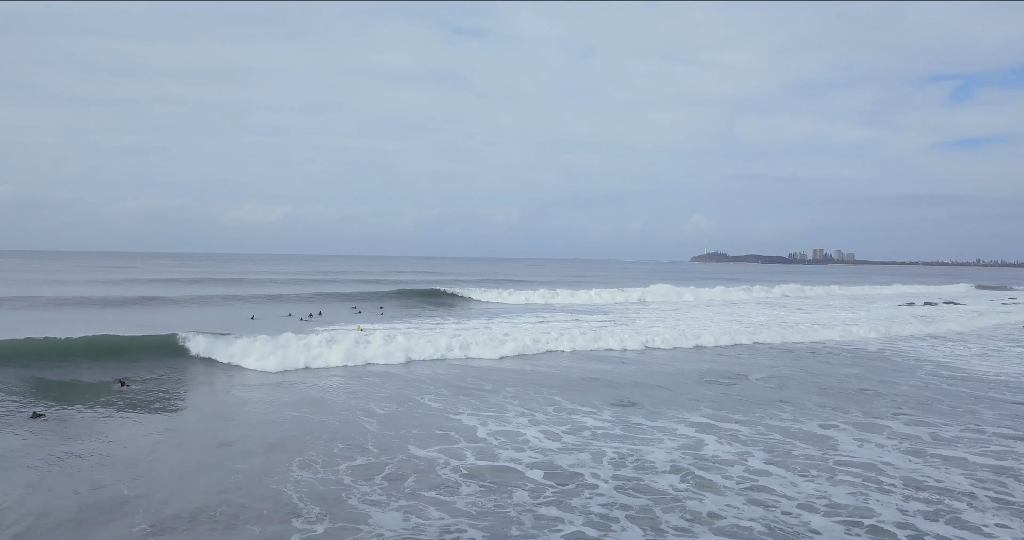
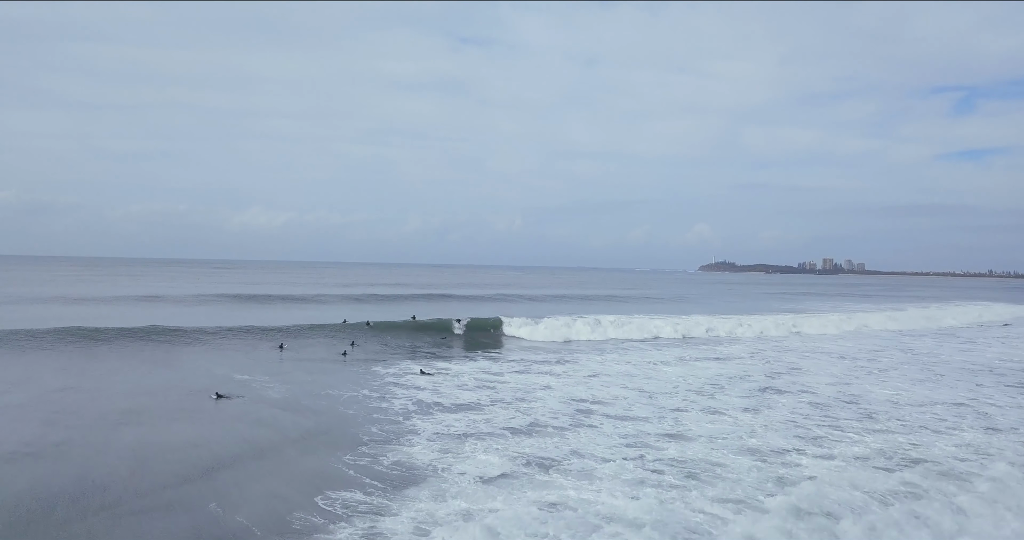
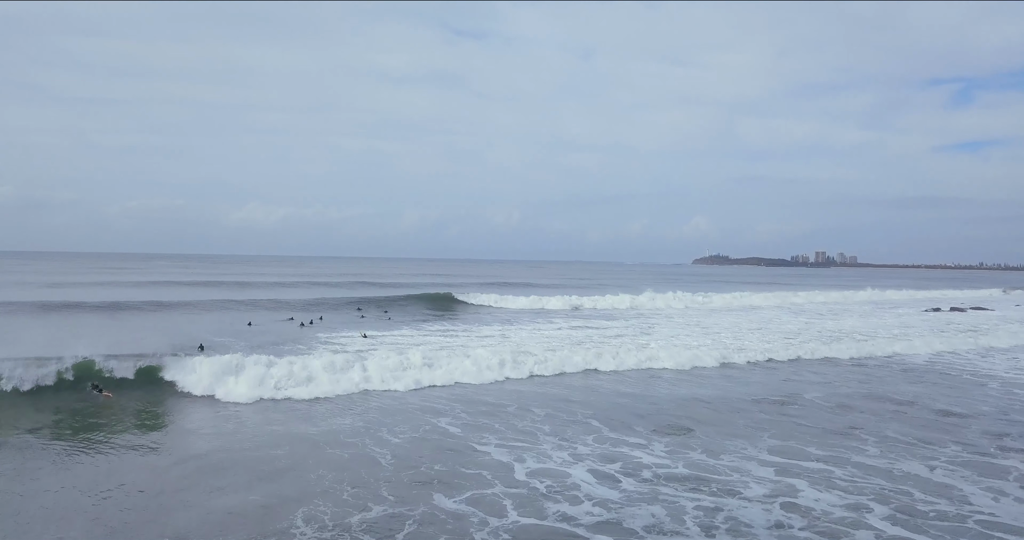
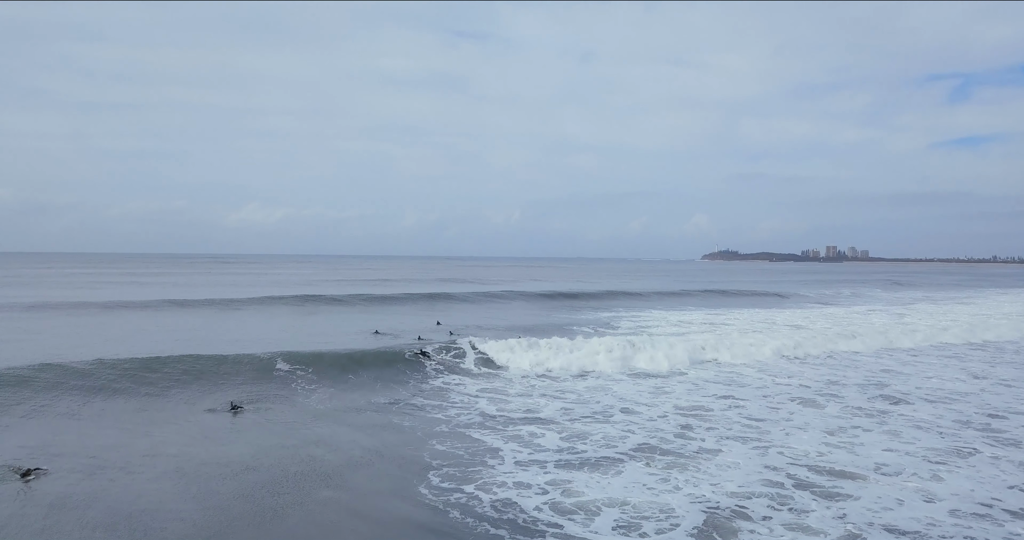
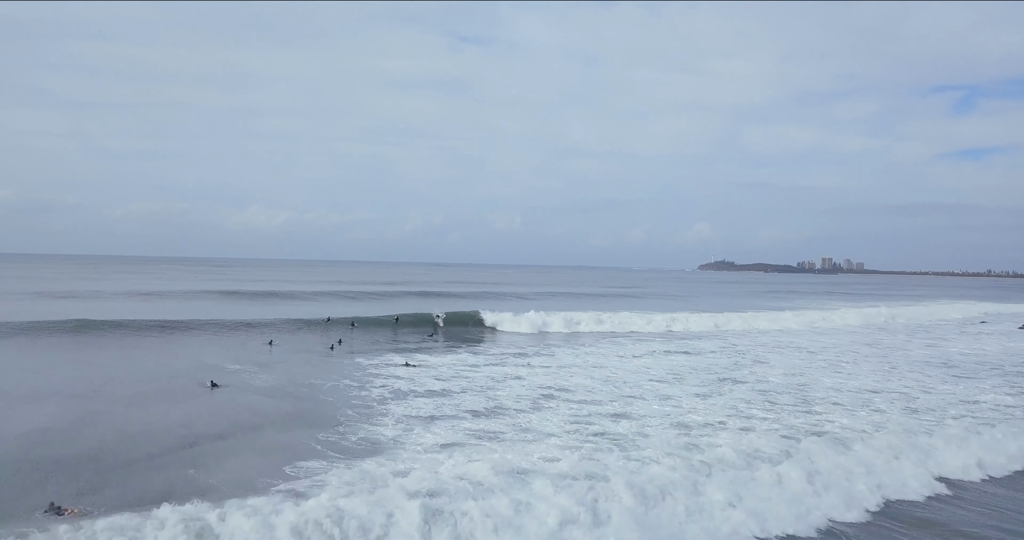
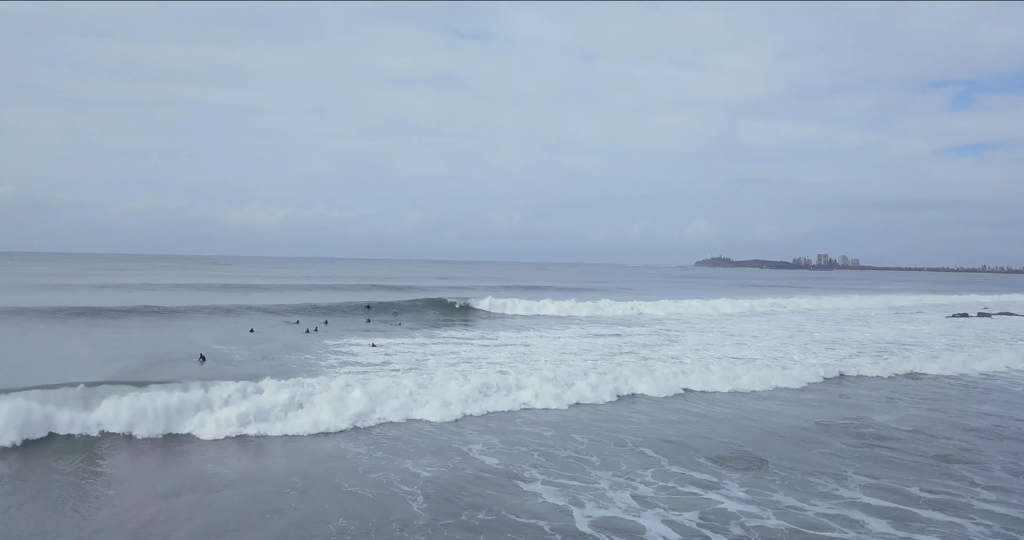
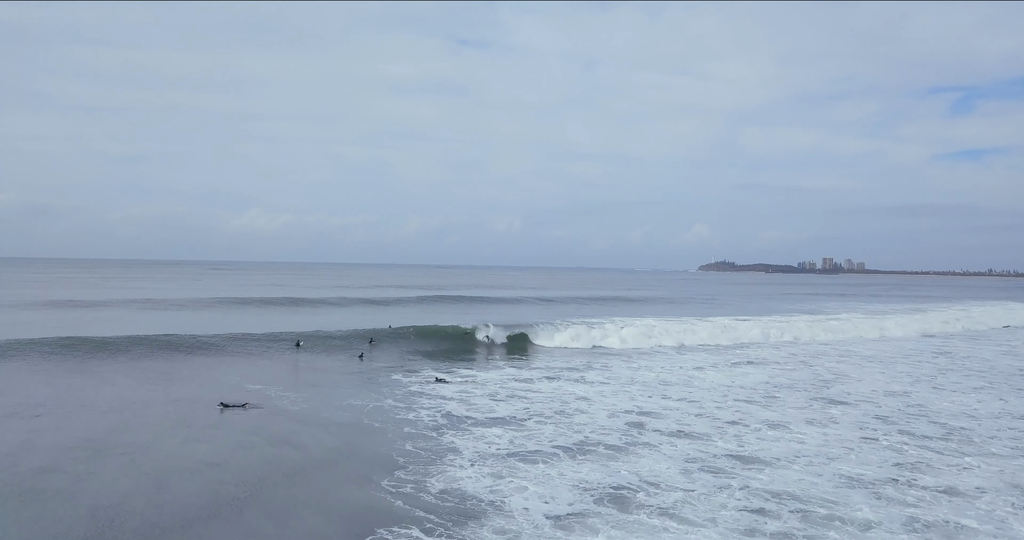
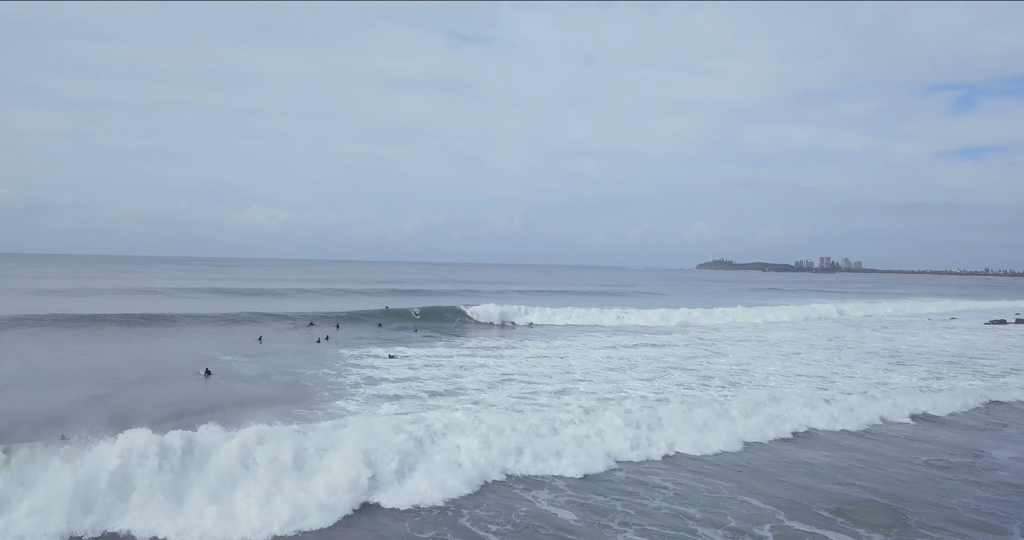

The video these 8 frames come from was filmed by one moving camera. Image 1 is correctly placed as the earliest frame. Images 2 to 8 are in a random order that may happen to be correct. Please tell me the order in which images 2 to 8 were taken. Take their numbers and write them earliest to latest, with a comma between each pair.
3, 6, 8, 5, 2, 7, 4
